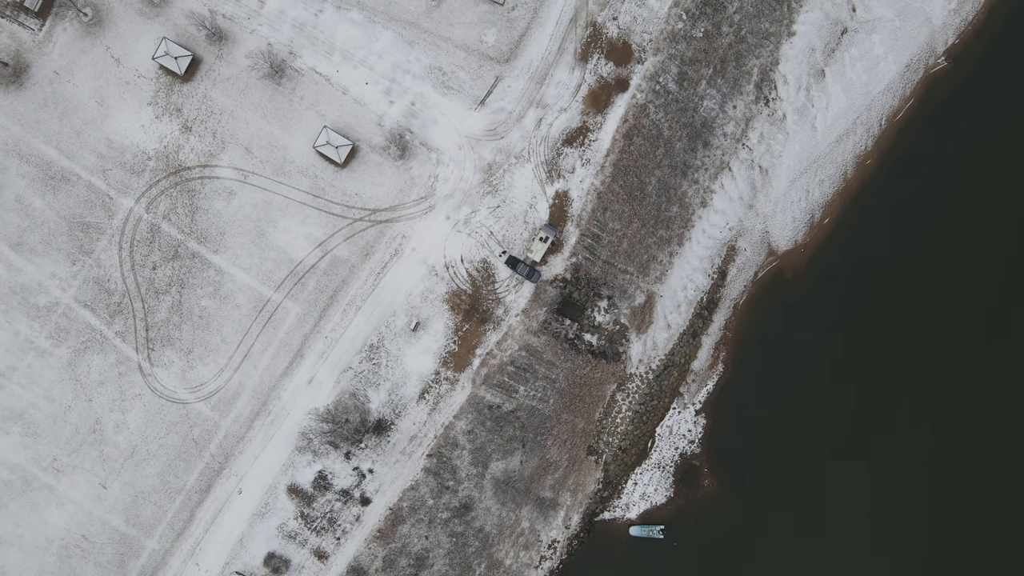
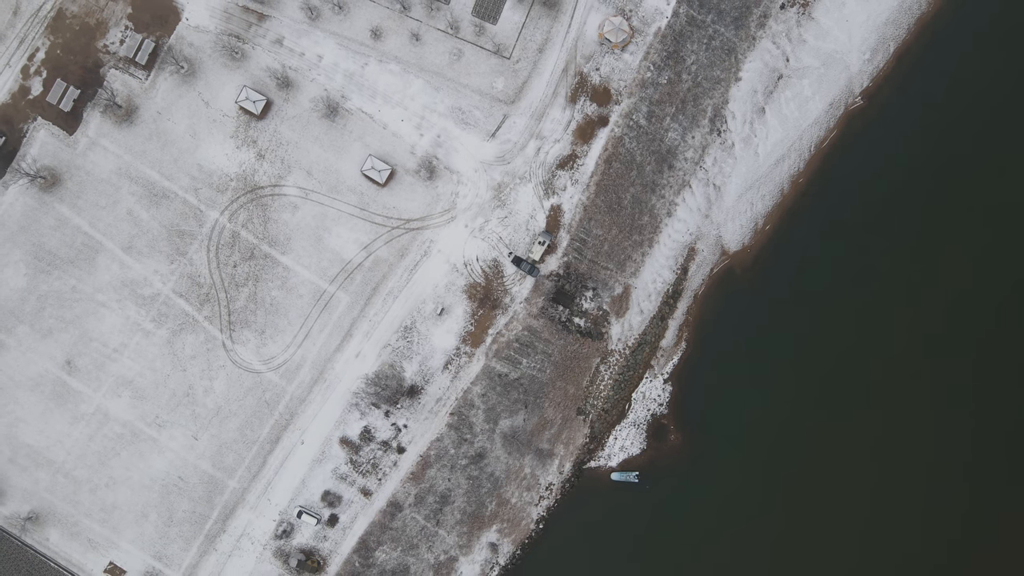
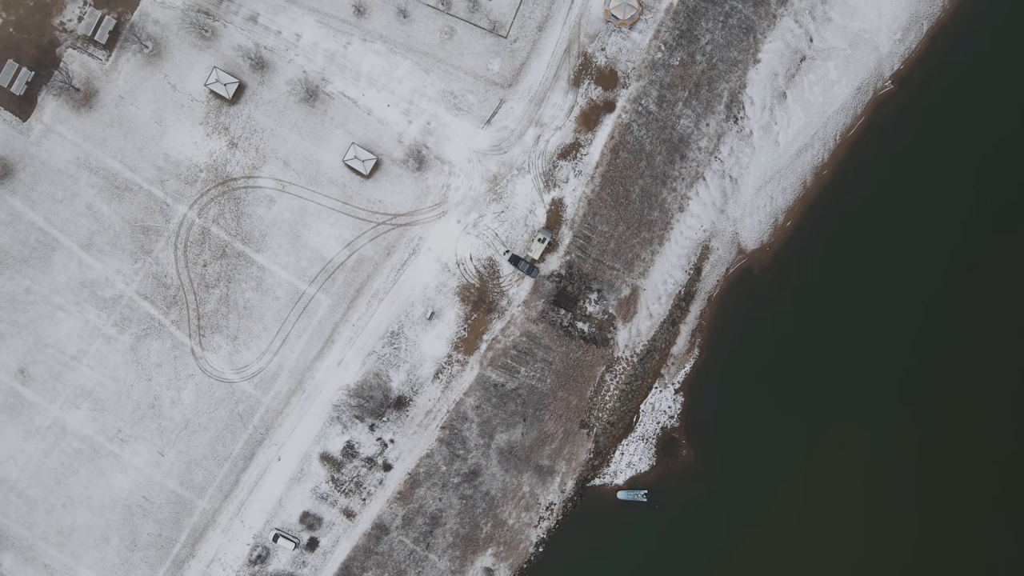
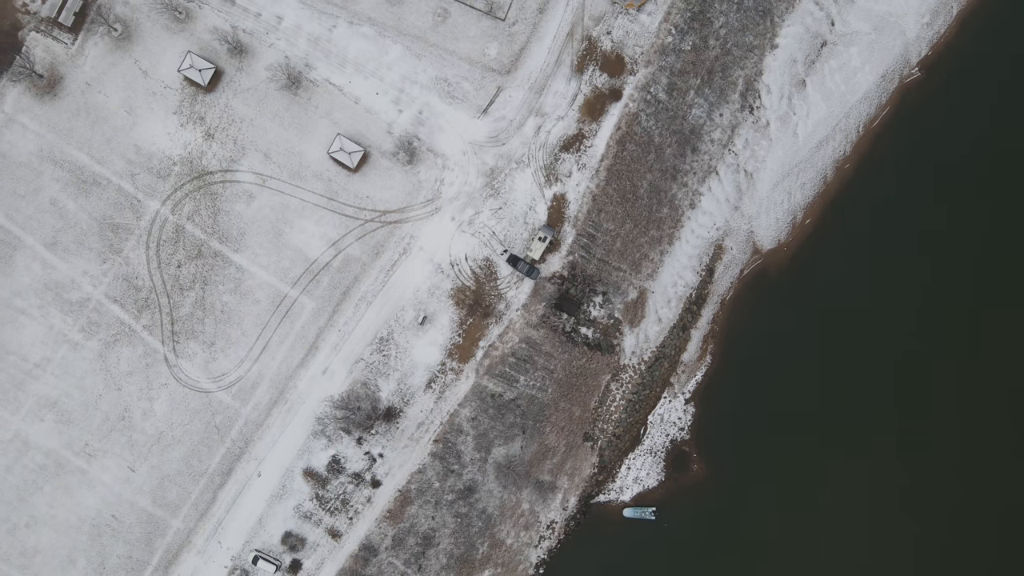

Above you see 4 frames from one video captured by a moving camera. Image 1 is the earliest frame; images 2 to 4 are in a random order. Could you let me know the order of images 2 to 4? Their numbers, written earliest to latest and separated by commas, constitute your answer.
4, 3, 2
